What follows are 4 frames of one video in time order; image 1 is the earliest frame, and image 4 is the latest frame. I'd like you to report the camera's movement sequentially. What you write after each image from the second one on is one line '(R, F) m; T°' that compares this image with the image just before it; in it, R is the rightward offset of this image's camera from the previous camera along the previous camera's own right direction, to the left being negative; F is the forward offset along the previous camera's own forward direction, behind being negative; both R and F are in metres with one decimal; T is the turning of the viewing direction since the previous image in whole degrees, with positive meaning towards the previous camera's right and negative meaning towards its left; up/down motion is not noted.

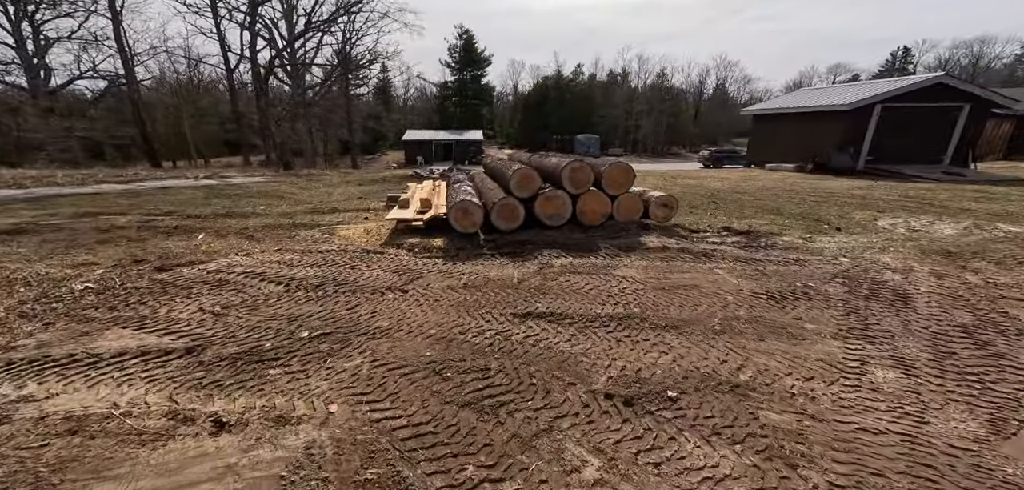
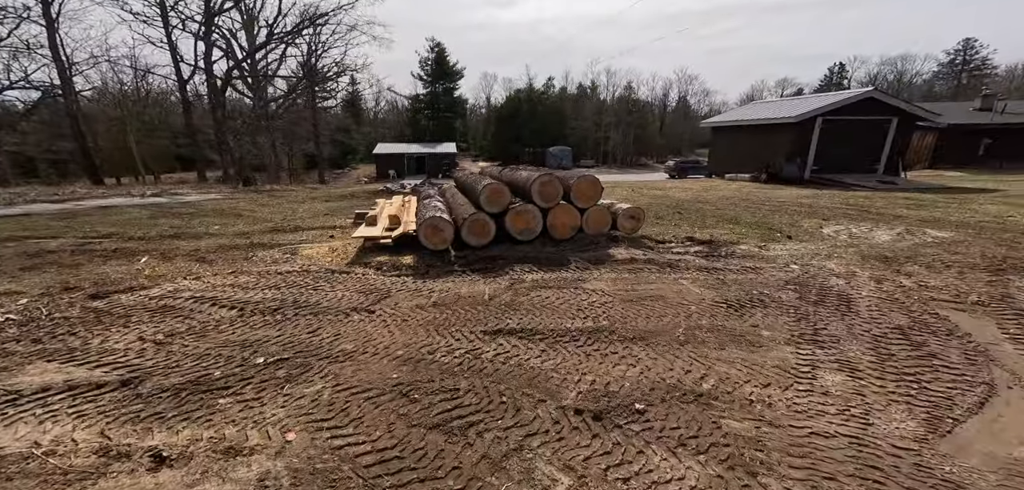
(0.0, 0.0) m; +4°
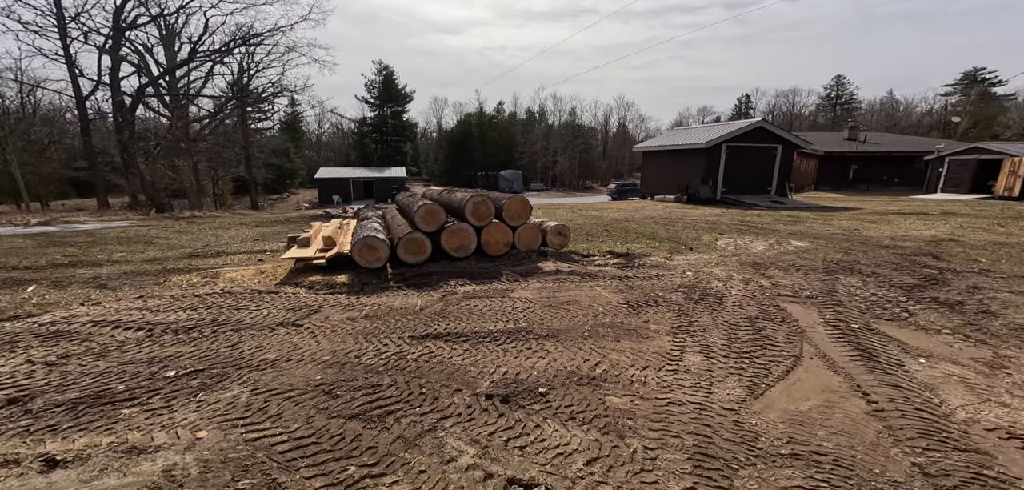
(+0.2, -0.5) m; +8°
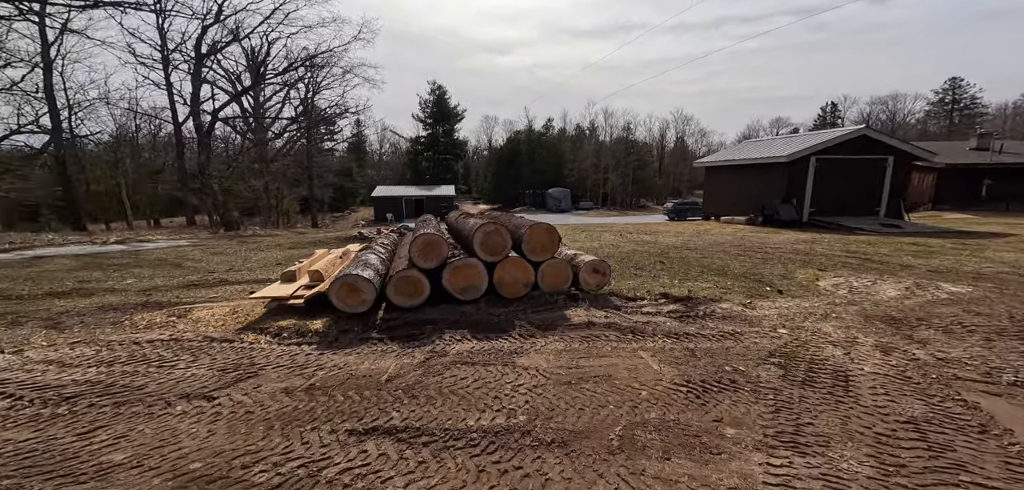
(+0.5, +1.6) m; -9°
